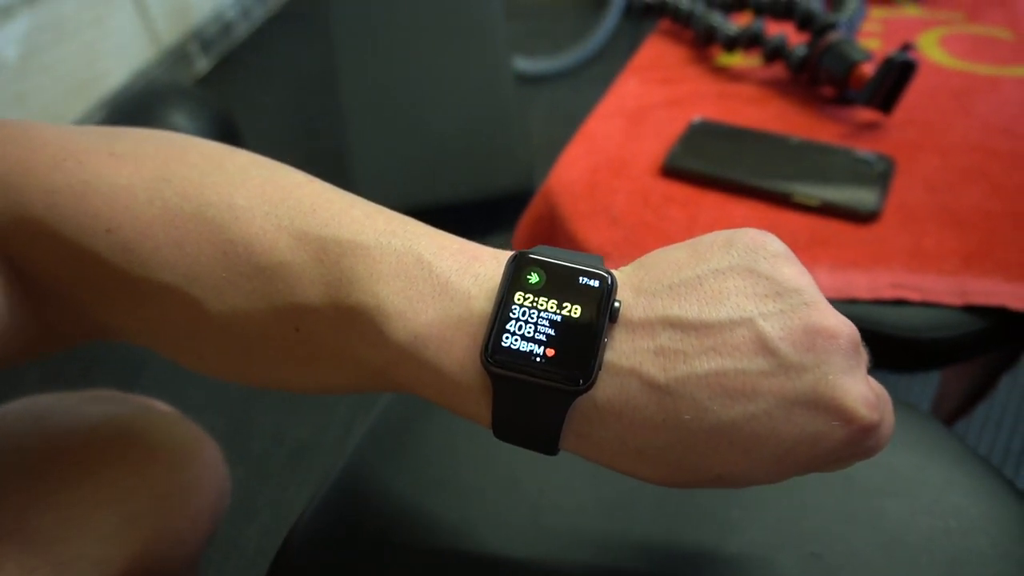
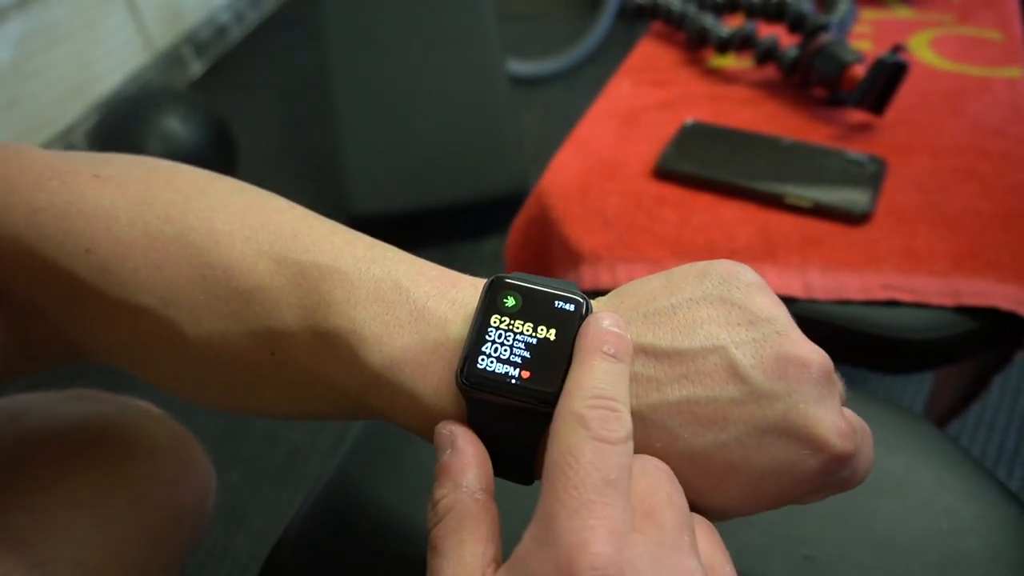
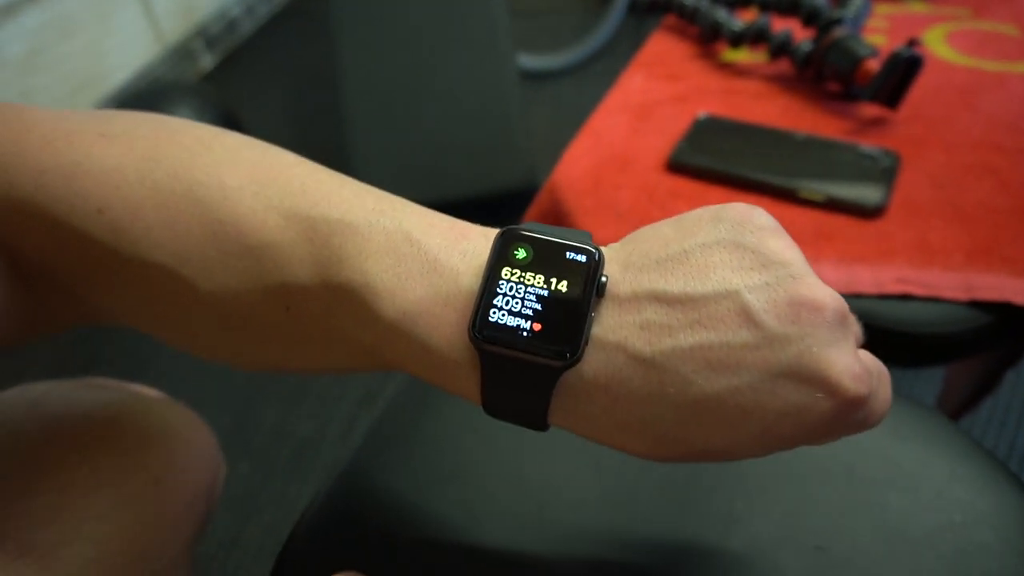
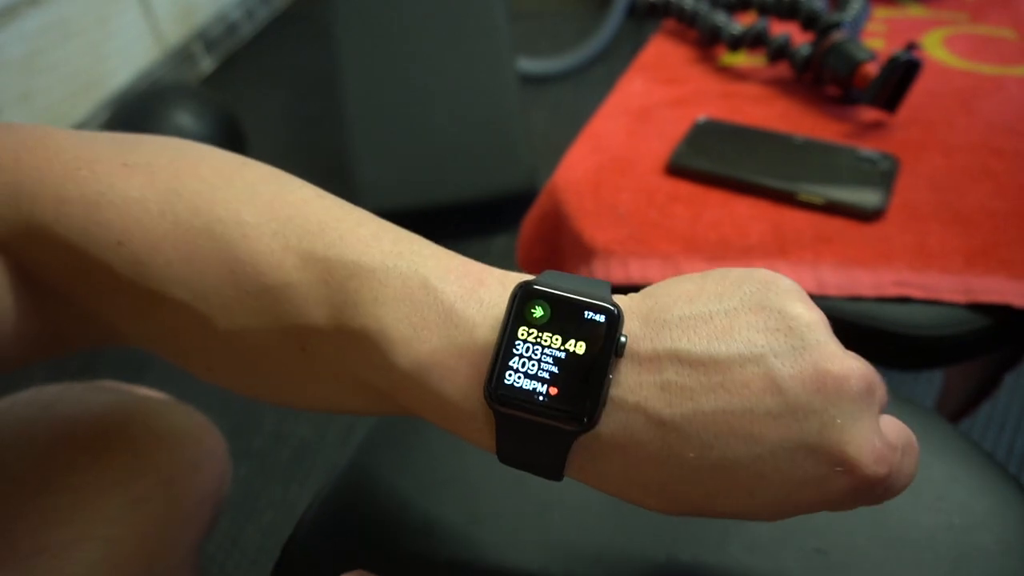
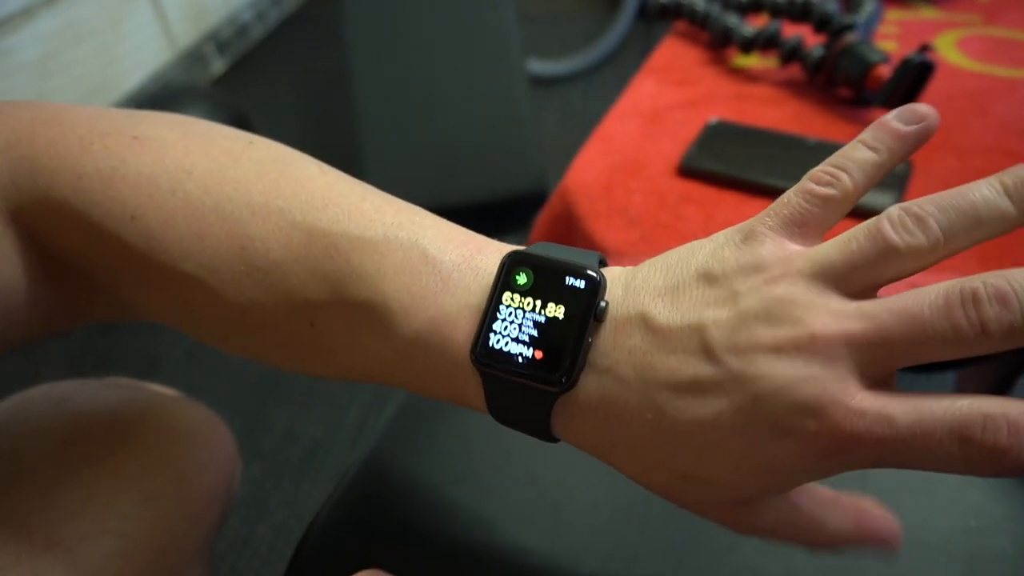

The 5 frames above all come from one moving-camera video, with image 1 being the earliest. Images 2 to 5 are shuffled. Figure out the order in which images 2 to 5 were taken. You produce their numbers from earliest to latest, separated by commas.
2, 3, 4, 5
